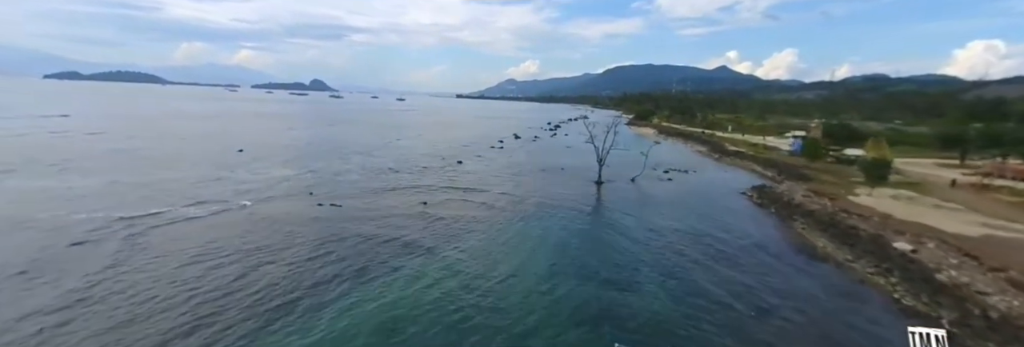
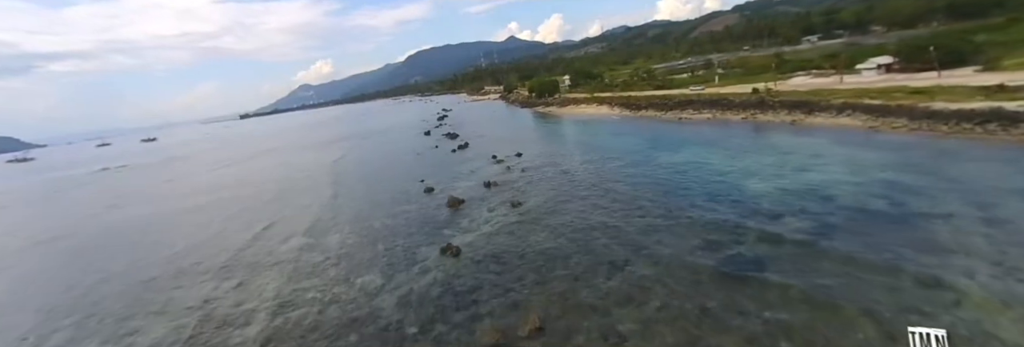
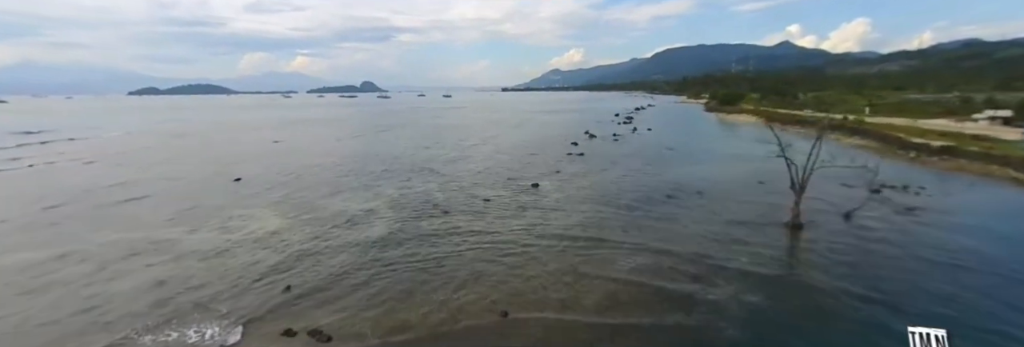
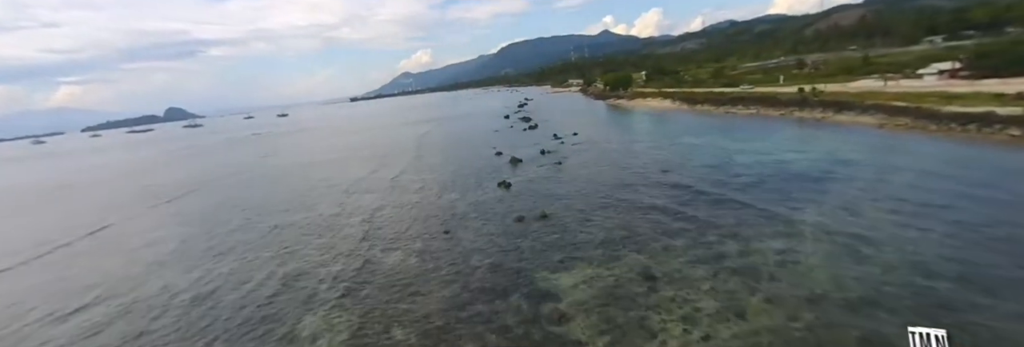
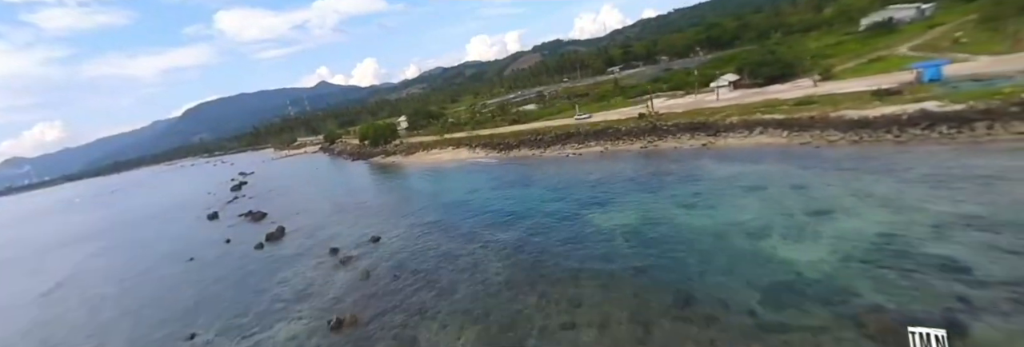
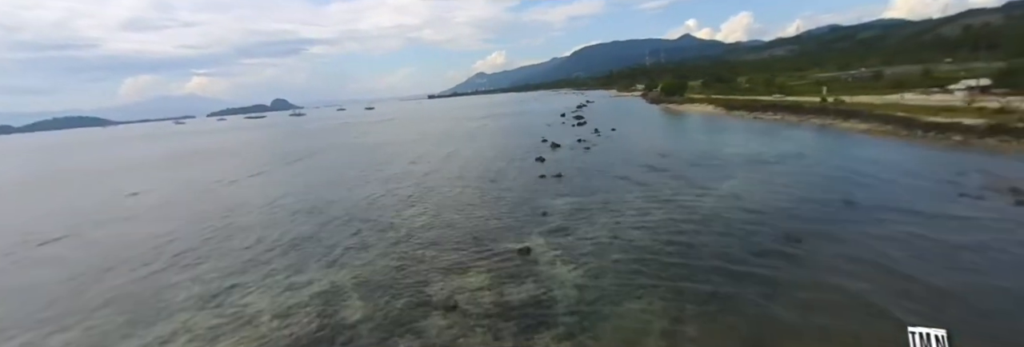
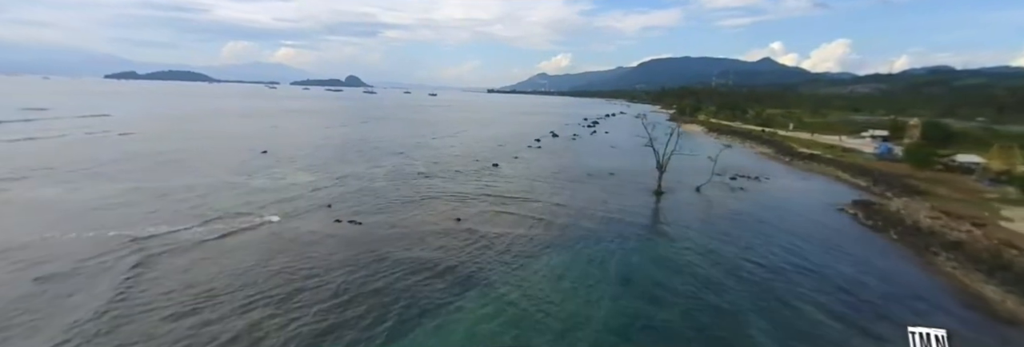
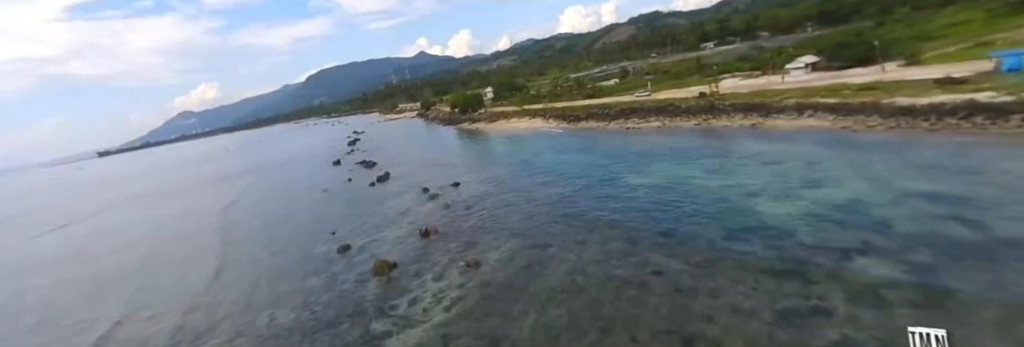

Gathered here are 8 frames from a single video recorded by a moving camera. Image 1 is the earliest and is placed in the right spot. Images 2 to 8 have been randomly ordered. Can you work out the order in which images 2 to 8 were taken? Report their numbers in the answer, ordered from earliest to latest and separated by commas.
7, 3, 6, 4, 2, 8, 5
